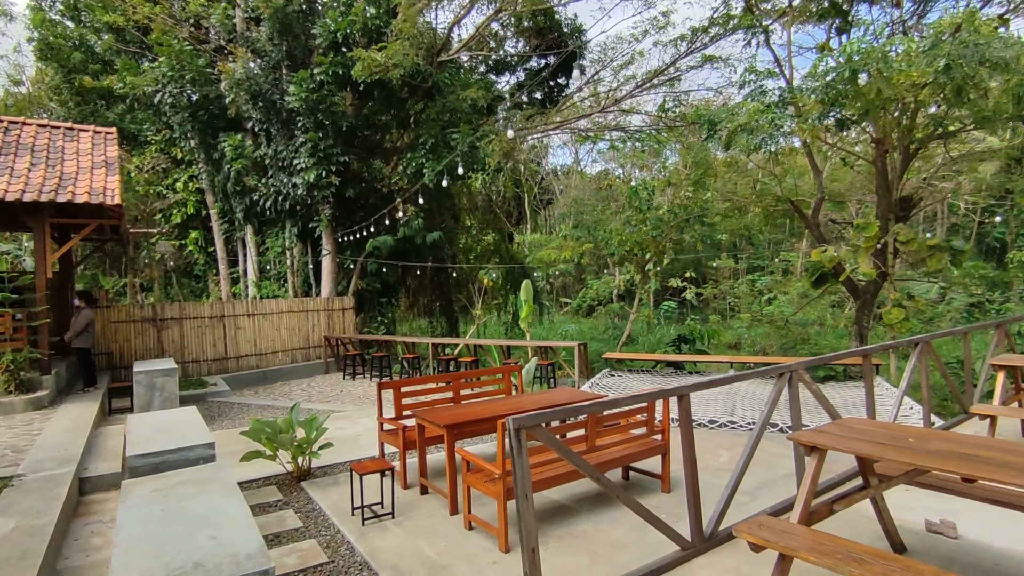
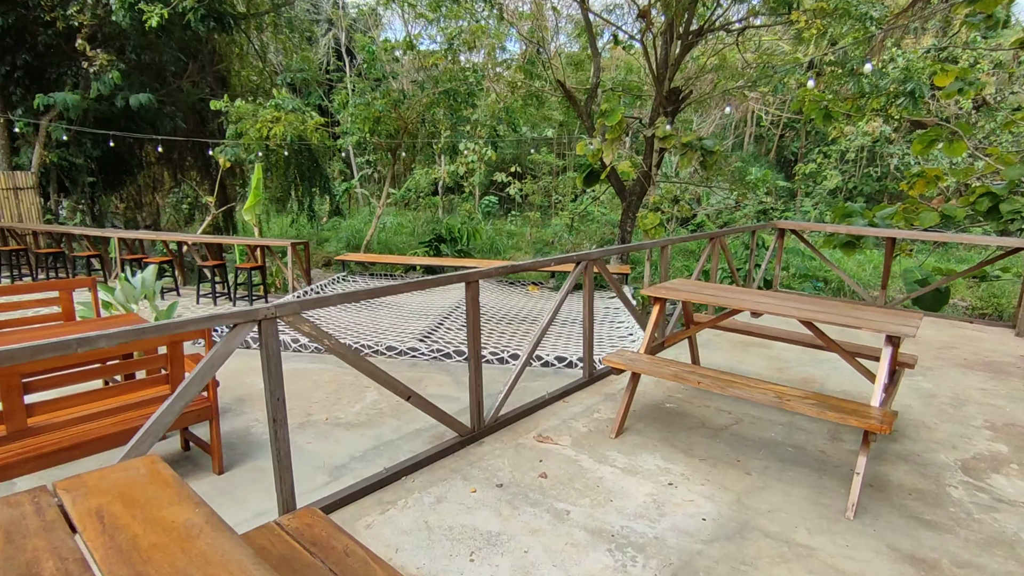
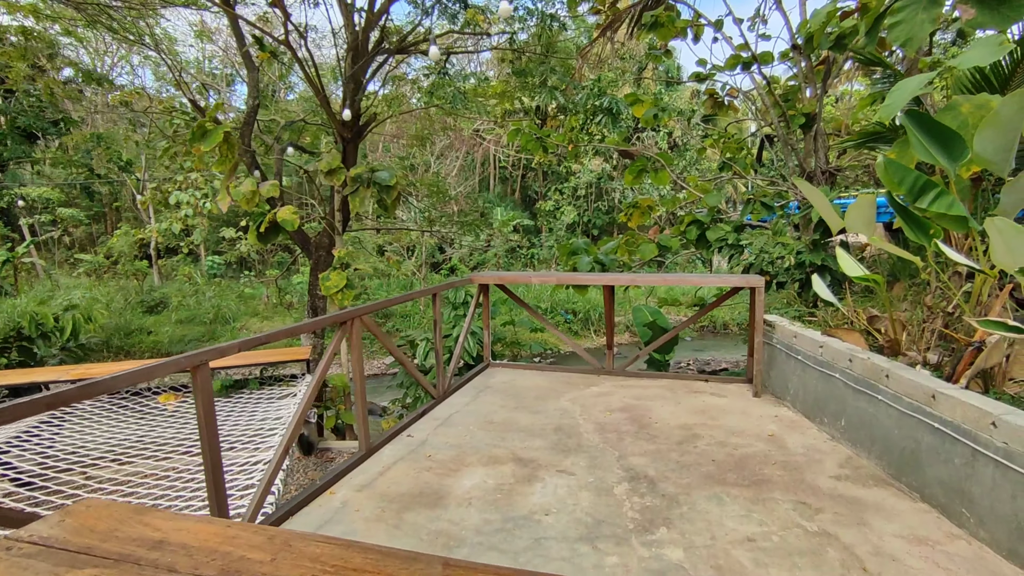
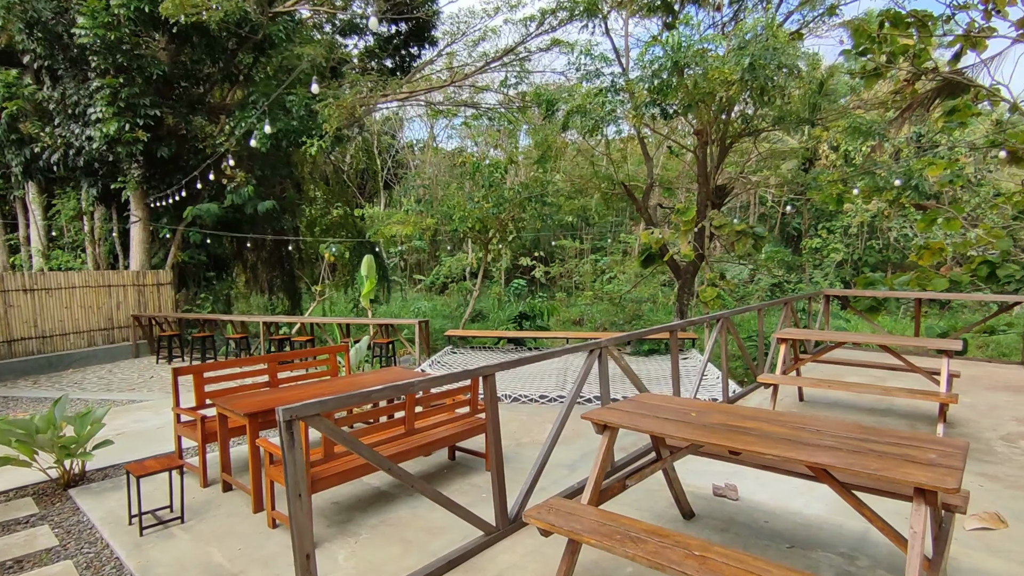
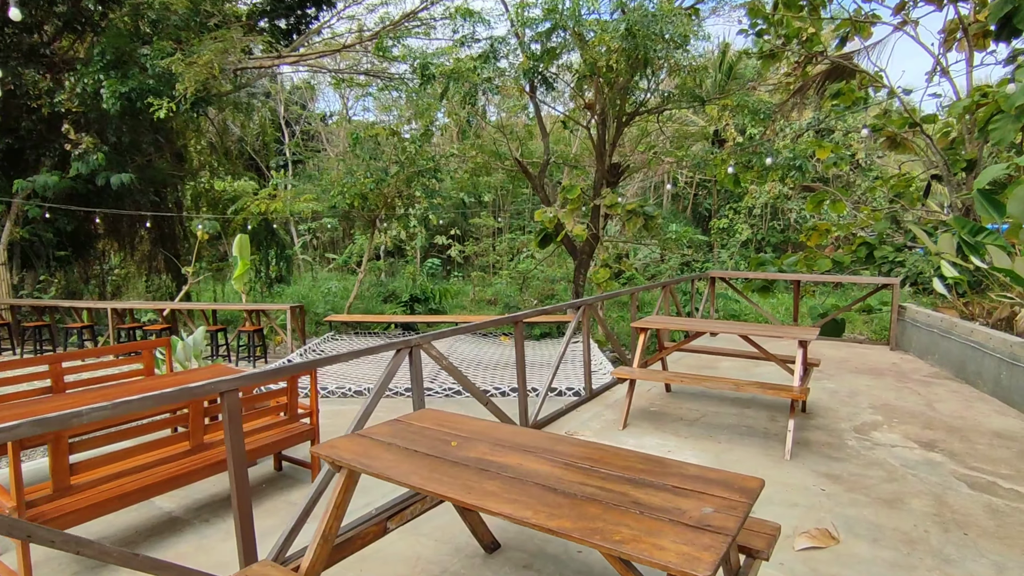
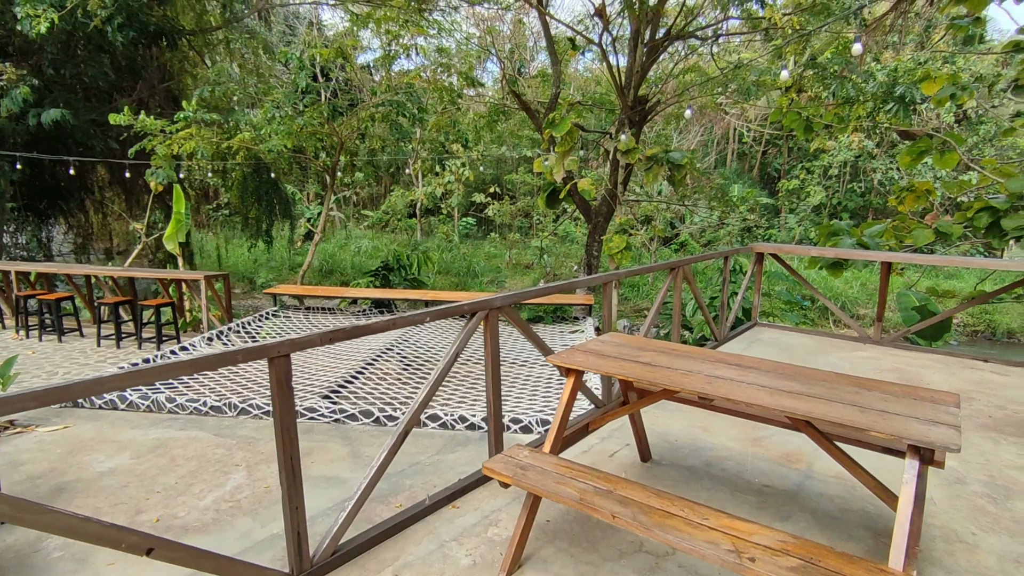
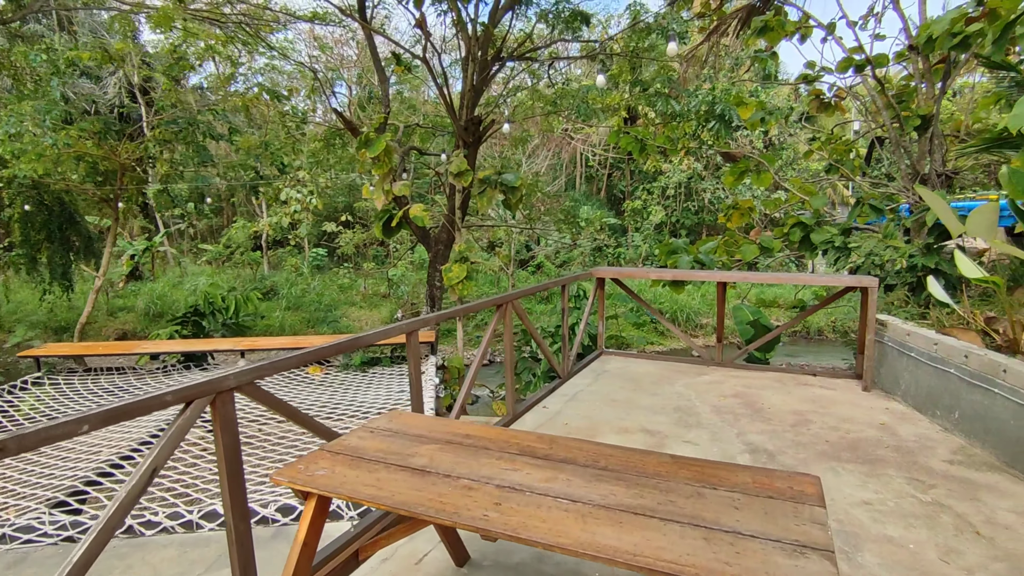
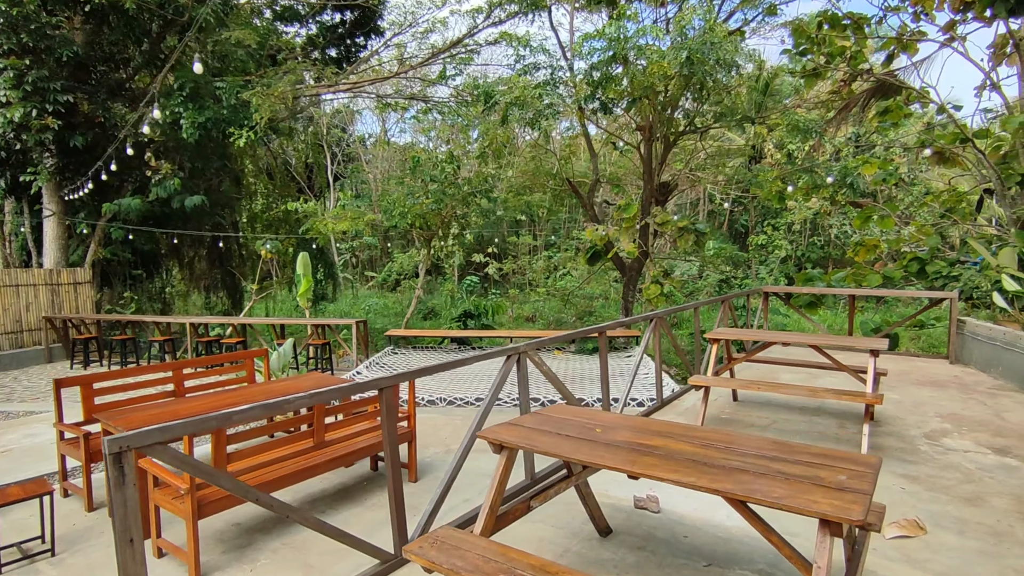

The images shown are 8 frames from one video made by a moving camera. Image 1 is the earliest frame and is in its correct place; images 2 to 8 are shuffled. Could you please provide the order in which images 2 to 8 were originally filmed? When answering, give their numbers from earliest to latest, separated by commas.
4, 8, 5, 2, 6, 7, 3
